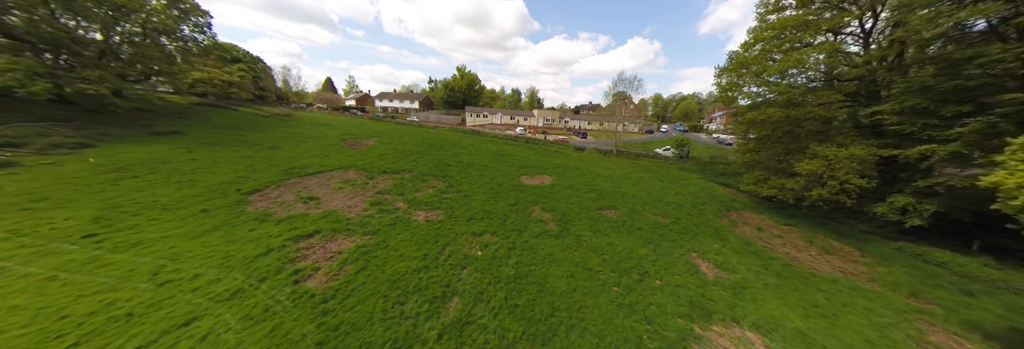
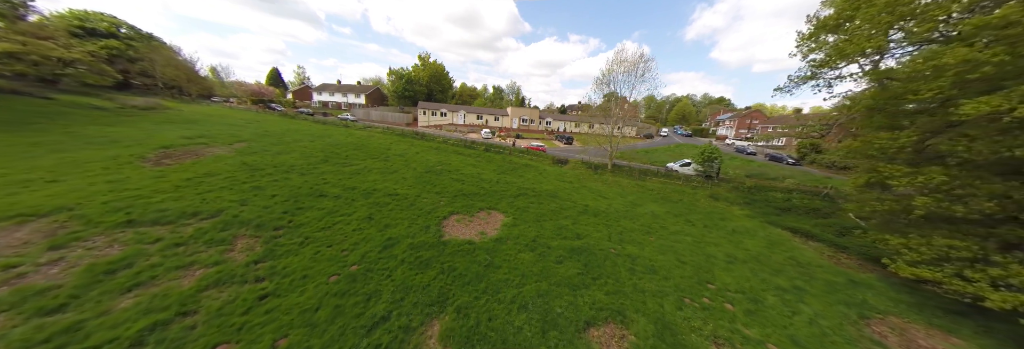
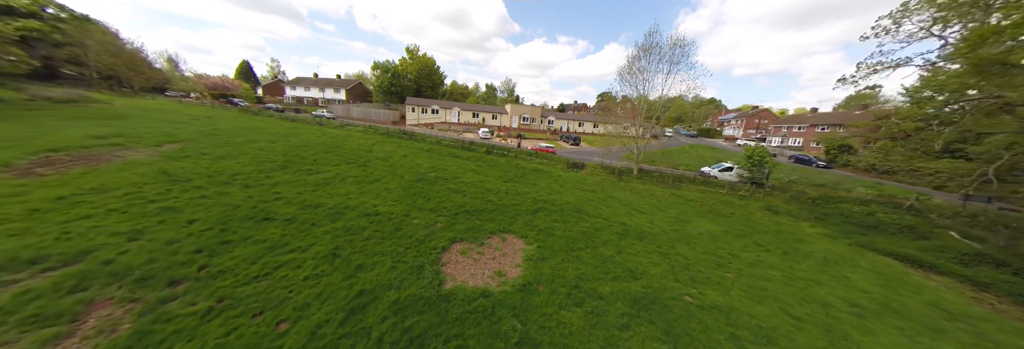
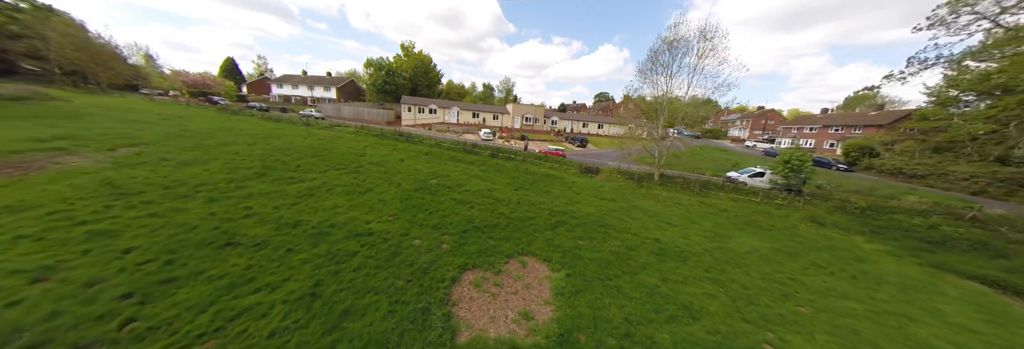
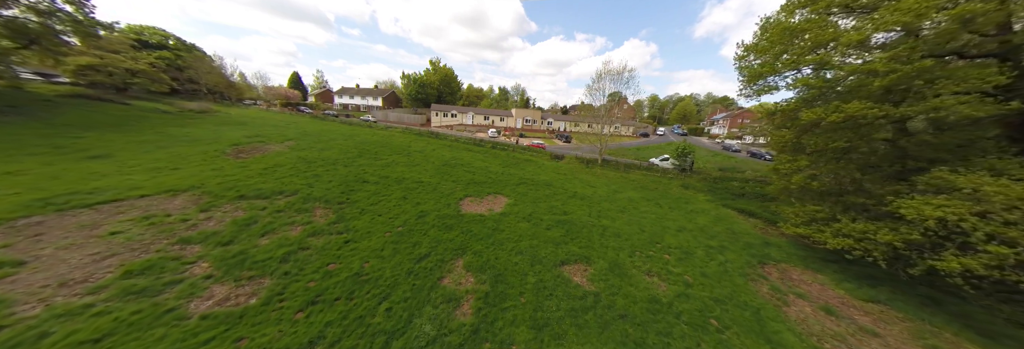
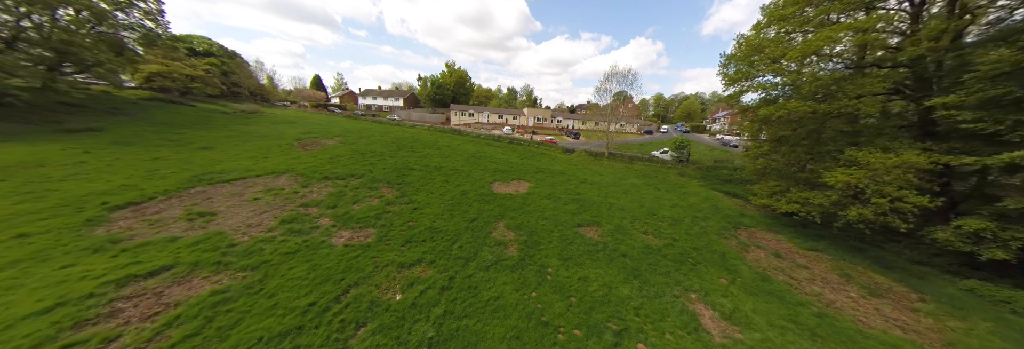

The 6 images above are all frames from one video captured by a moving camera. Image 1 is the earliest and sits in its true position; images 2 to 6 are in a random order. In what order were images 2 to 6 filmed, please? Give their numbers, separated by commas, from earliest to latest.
6, 5, 2, 3, 4
